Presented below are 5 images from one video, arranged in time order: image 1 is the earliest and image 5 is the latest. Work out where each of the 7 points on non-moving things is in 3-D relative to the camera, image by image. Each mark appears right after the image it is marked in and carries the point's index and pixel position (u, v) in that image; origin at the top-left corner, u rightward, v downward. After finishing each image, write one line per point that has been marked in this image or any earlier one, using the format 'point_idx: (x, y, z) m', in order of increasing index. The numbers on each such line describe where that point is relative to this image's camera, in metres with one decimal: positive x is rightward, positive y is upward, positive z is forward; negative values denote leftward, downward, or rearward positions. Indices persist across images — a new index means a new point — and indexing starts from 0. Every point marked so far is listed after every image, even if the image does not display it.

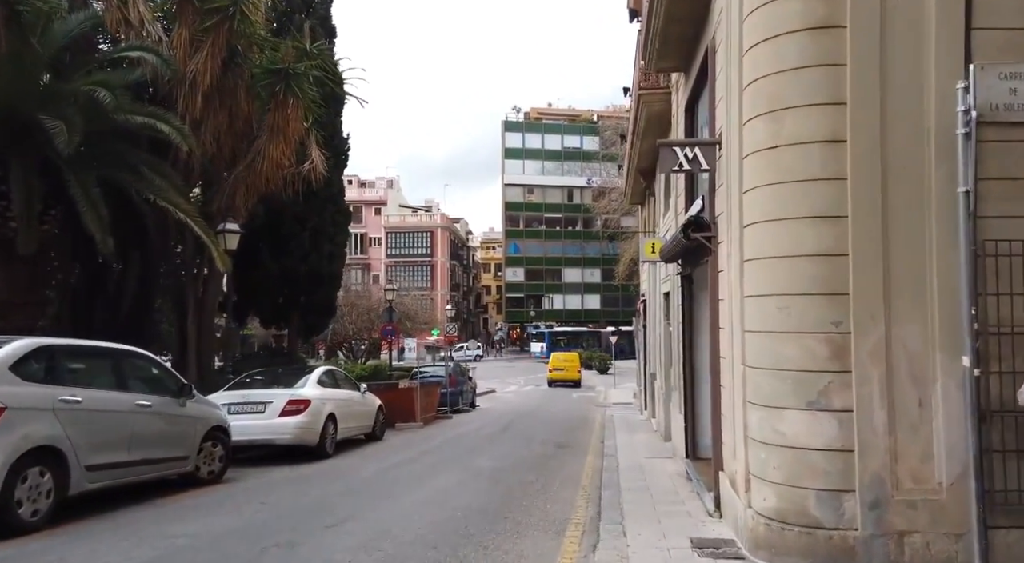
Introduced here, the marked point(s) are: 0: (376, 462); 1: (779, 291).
0: (-2.0, -2.7, +12.0) m
1: (+1.9, -0.1, +5.7) m
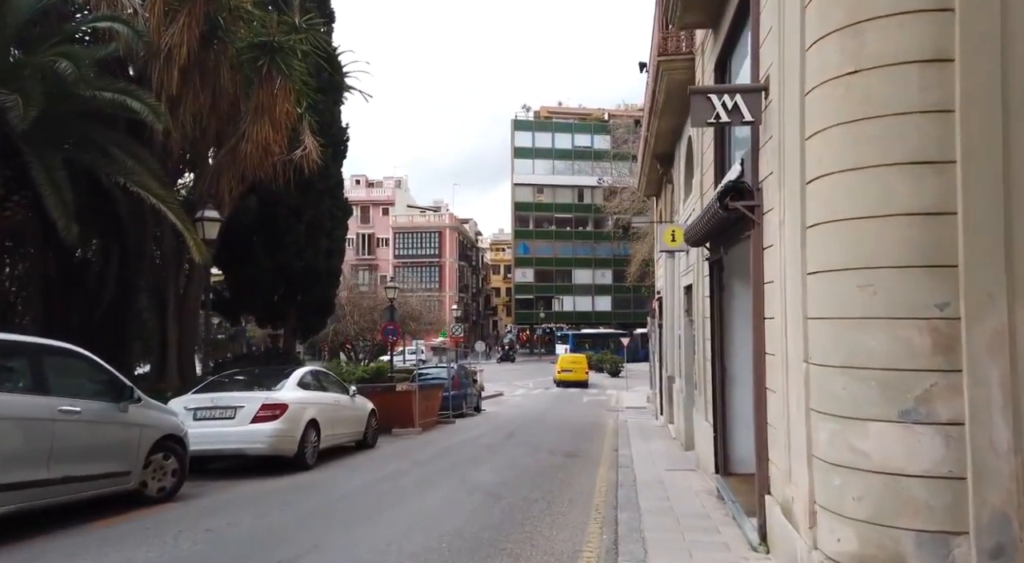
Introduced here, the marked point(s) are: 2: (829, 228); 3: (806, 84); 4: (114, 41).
0: (-2.0, -2.5, +10.7) m
1: (+1.8, +0.1, +4.3) m
2: (+1.8, +0.3, +4.5) m
3: (+1.7, +1.2, +4.8) m
4: (-6.7, +4.0, +13.6) m
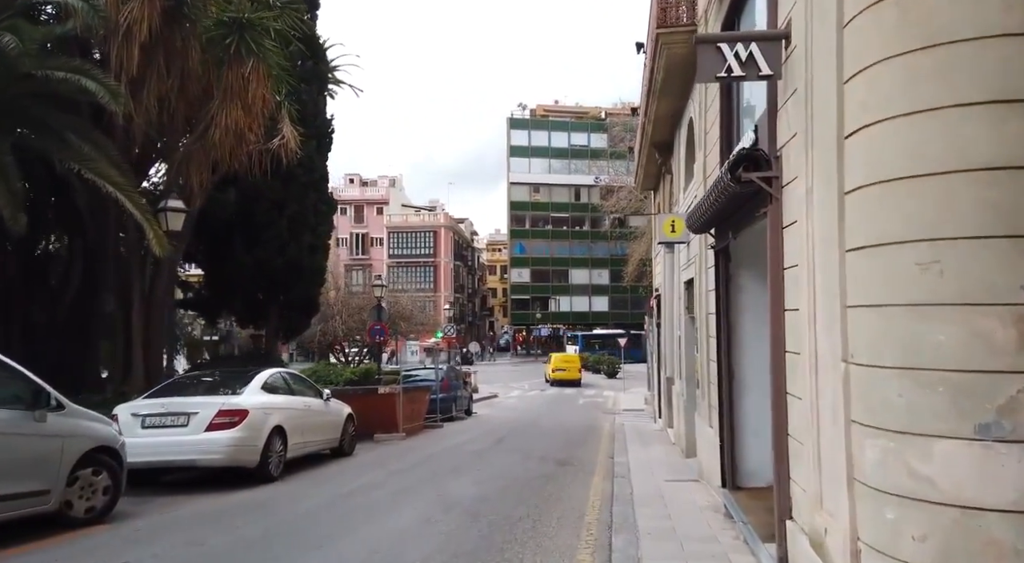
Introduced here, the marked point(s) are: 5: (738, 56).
0: (-2.1, -2.4, +9.7) m
1: (+1.7, +0.2, +3.3) m
2: (+1.6, +0.4, +3.6) m
3: (+1.6, +1.3, +3.8) m
4: (-6.9, +4.1, +12.6) m
5: (+1.4, +1.4, +5.0) m
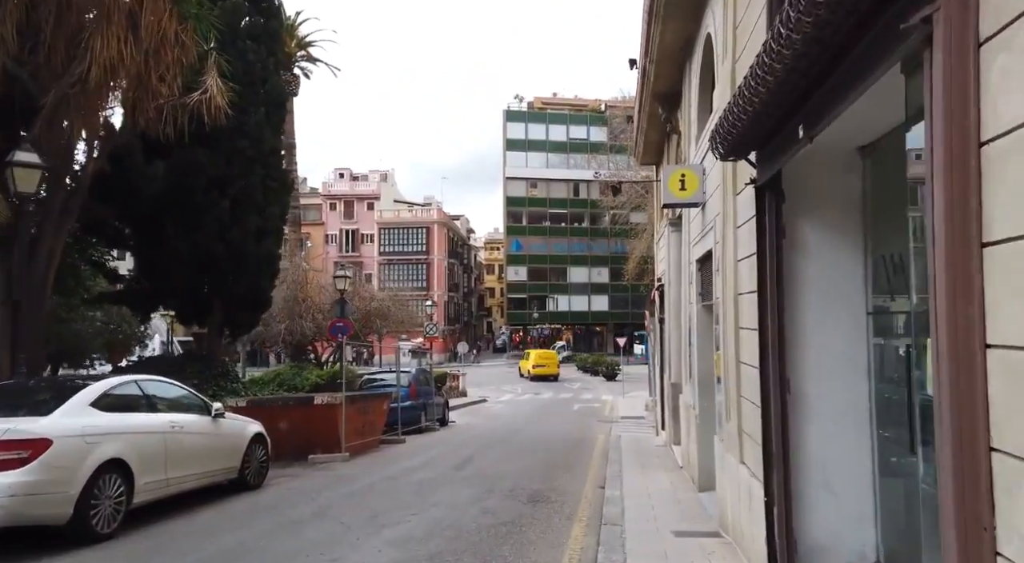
0: (-2.6, -2.2, +6.6) m
1: (+1.1, +0.5, +0.2) m
2: (+1.1, +0.7, +0.5) m
3: (+1.0, +1.5, +0.7) m
4: (-7.4, +4.4, +9.6) m
5: (+0.9, +1.7, +1.9) m
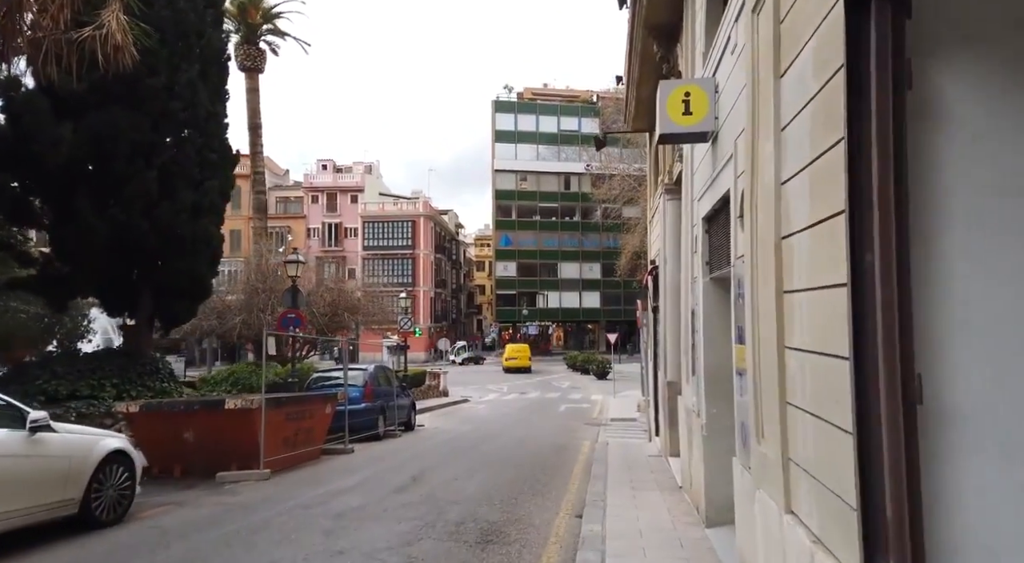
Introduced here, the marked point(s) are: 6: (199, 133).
0: (-3.1, -1.9, +4.1) m
1: (+0.7, +0.8, -2.3) m
2: (+0.7, +1.0, -2.0) m
3: (+0.6, +1.8, -1.8) m
4: (-7.9, +4.7, +7.0) m
5: (+0.4, +2.0, -0.6) m
6: (-6.7, +3.2, +17.2) m
